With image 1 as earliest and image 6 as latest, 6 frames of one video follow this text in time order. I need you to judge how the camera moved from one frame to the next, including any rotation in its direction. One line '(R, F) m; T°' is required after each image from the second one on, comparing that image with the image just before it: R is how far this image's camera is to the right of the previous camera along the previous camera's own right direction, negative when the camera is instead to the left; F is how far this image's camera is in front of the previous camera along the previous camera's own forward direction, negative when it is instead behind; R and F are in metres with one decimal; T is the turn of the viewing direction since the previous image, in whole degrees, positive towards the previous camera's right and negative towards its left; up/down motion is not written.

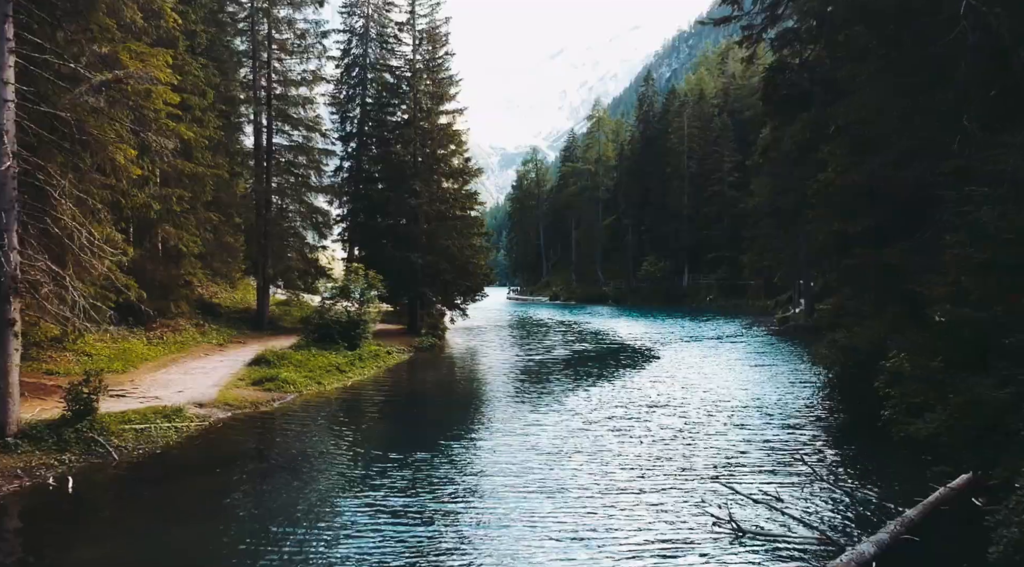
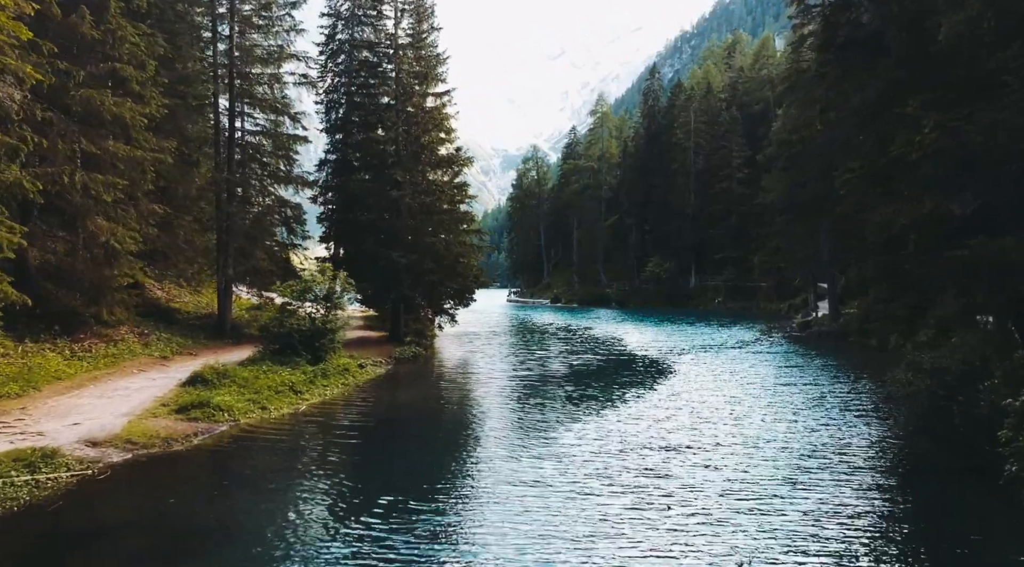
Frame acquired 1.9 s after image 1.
(+0.3, +4.0) m; 0°
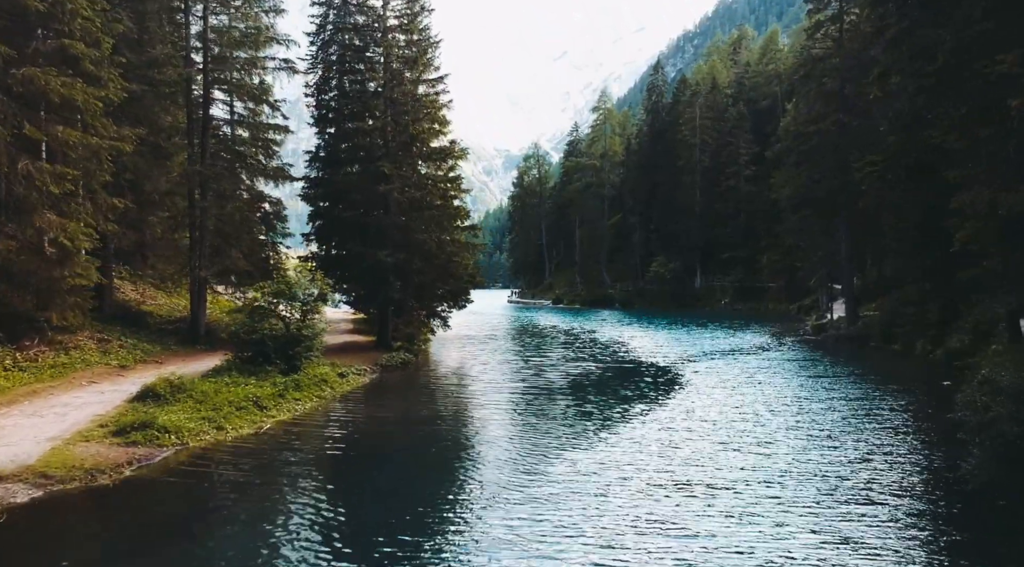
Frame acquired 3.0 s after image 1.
(+0.2, +2.3) m; 0°
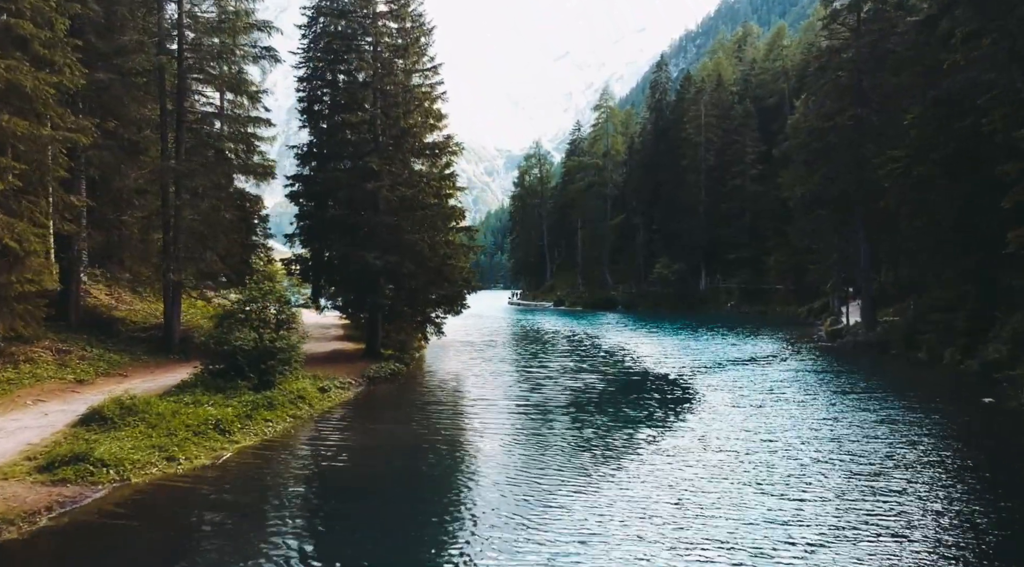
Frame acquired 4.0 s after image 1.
(+0.1, +2.1) m; 0°
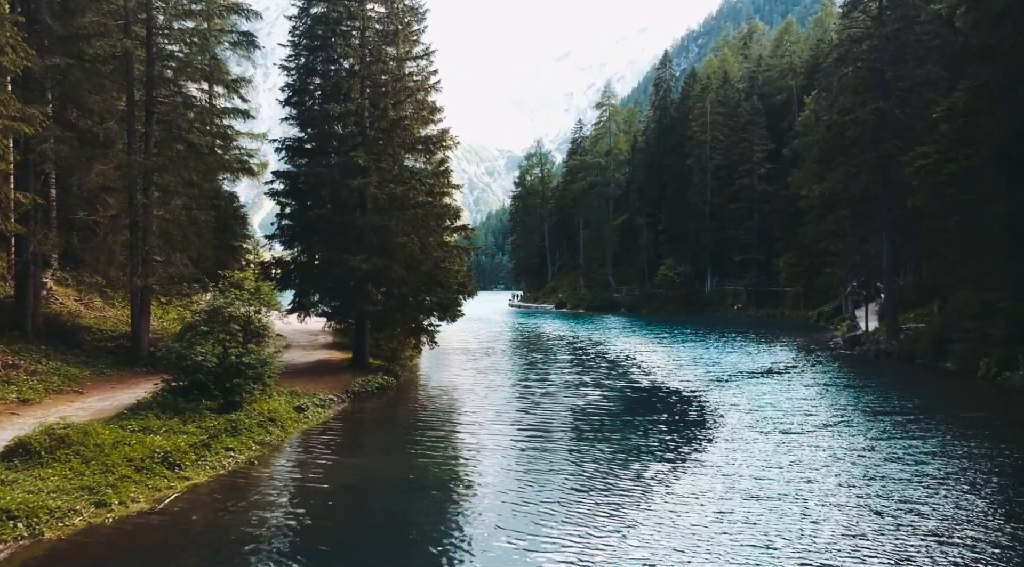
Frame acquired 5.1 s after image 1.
(+0.1, +2.2) m; 0°
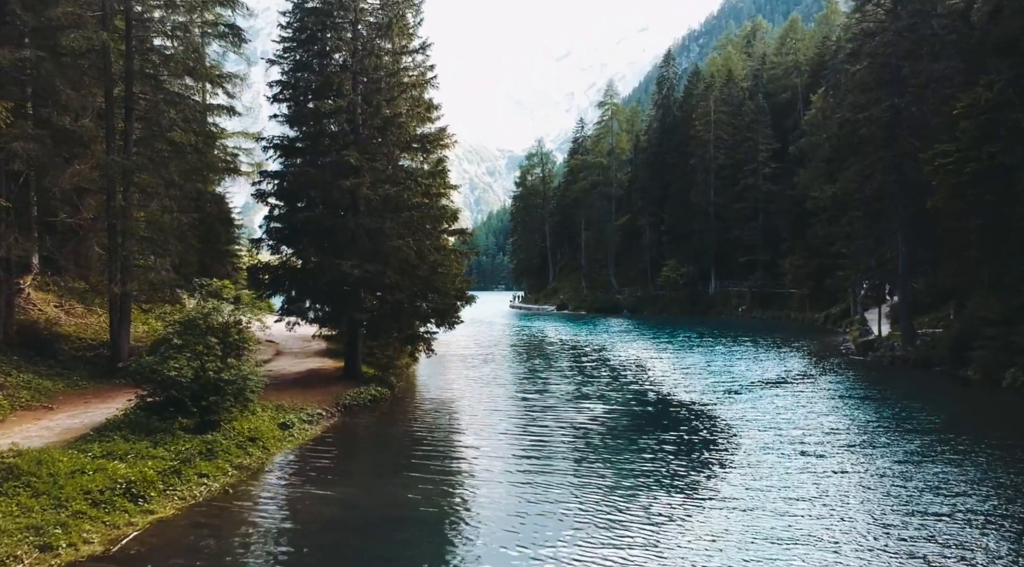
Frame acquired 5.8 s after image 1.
(0.0, +1.3) m; 0°
